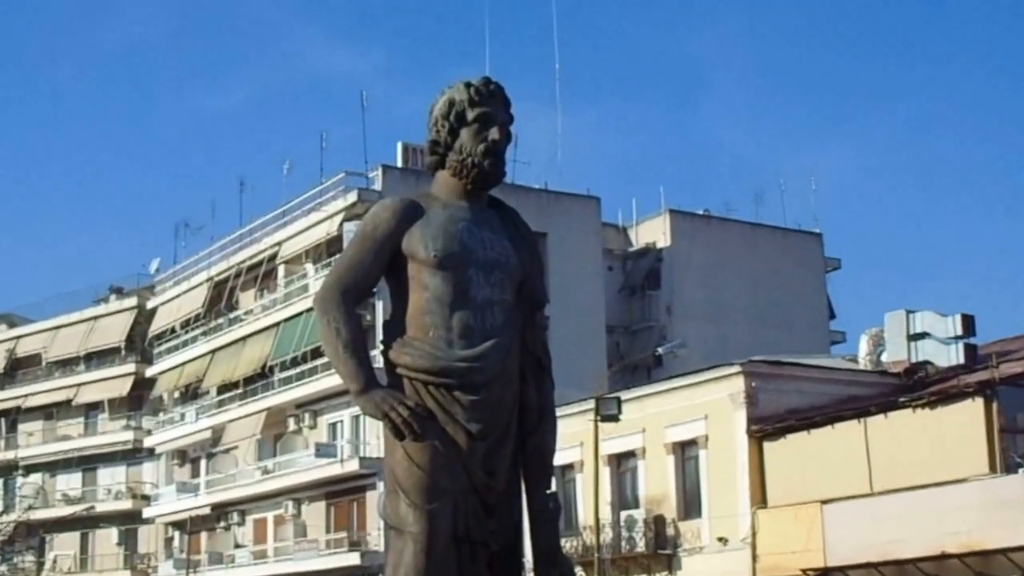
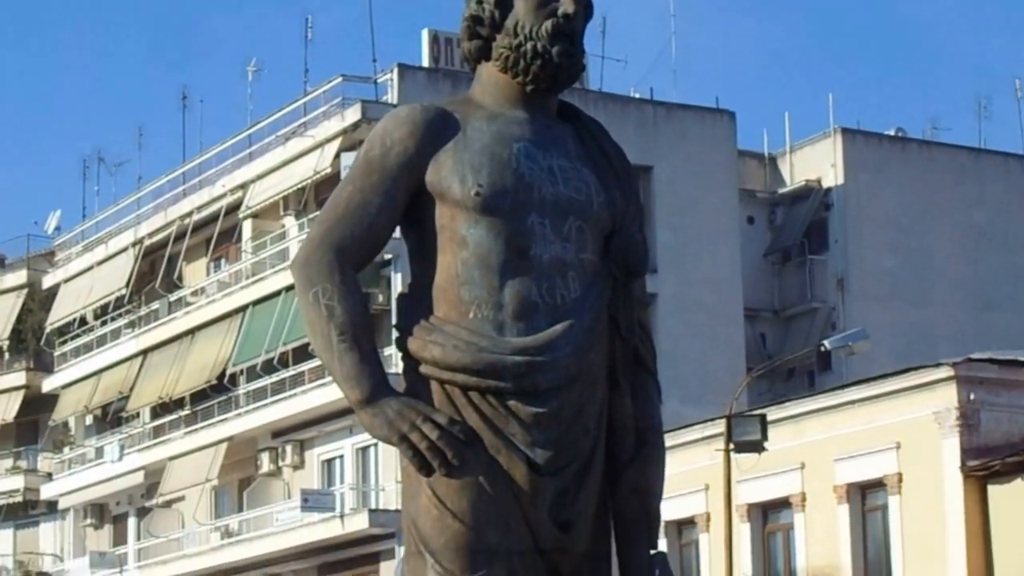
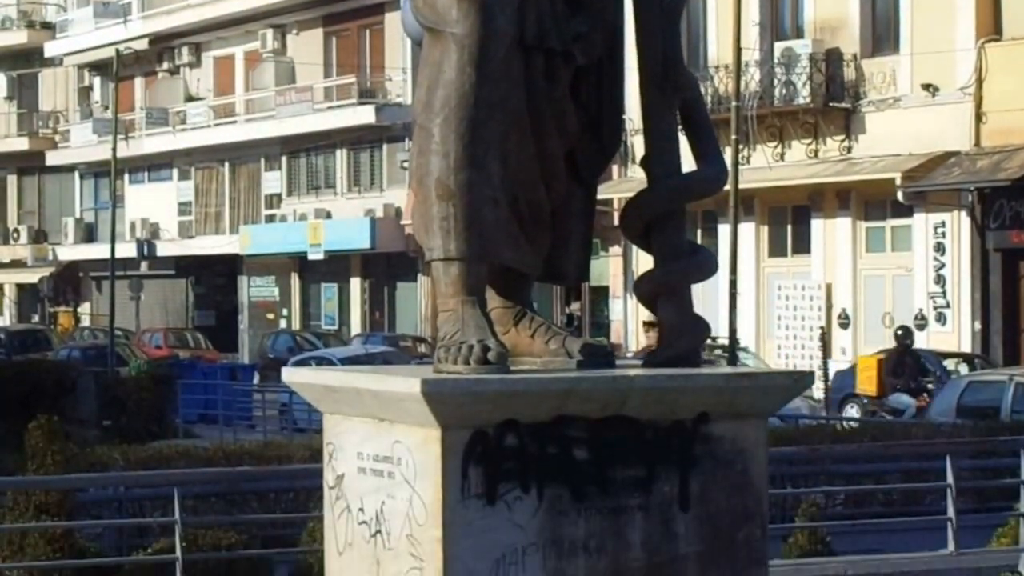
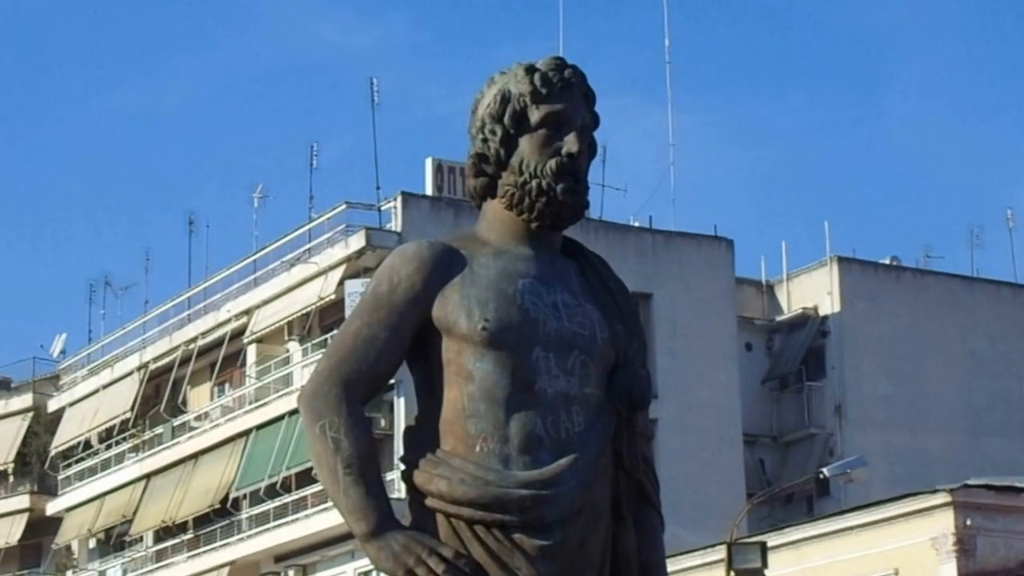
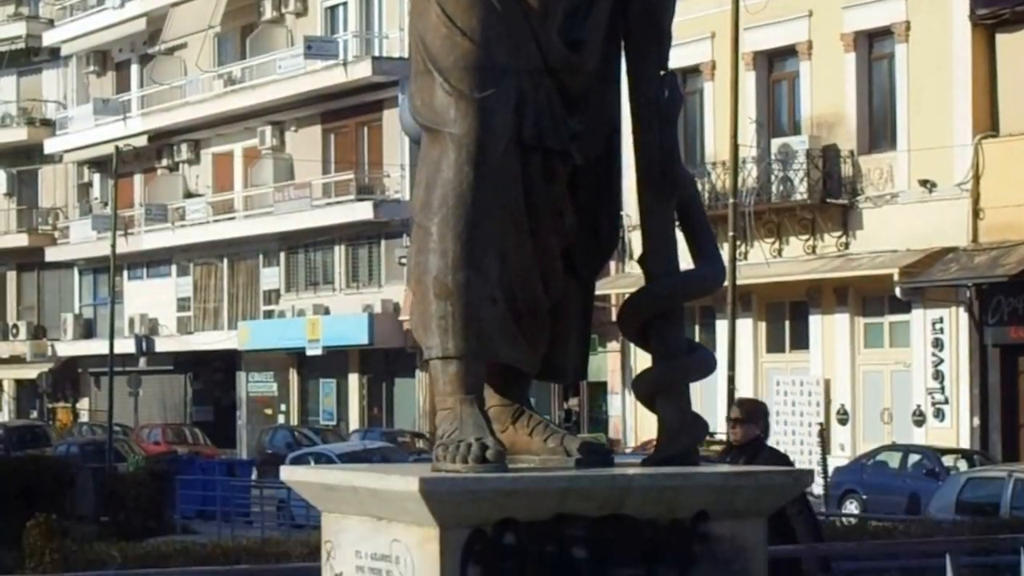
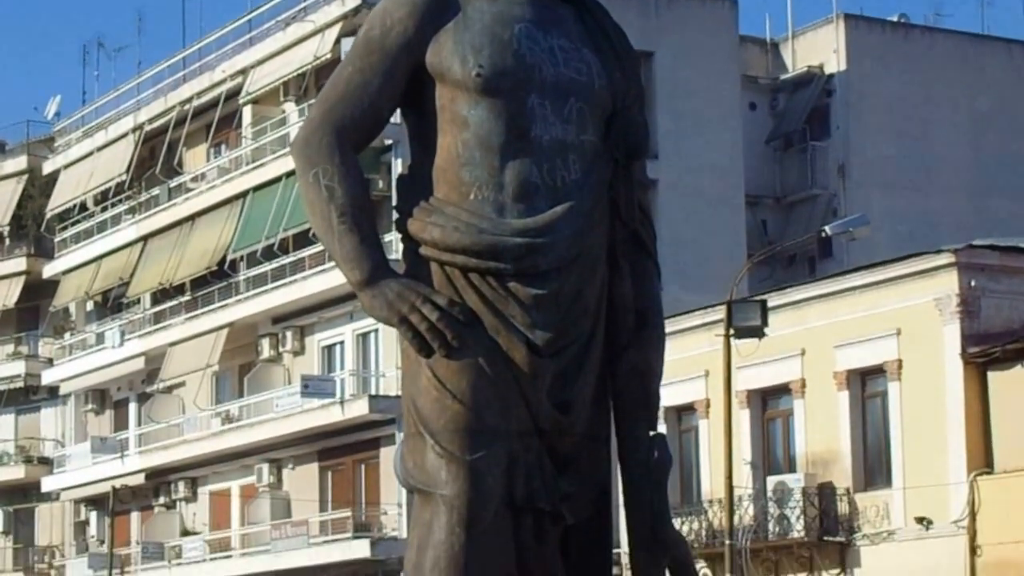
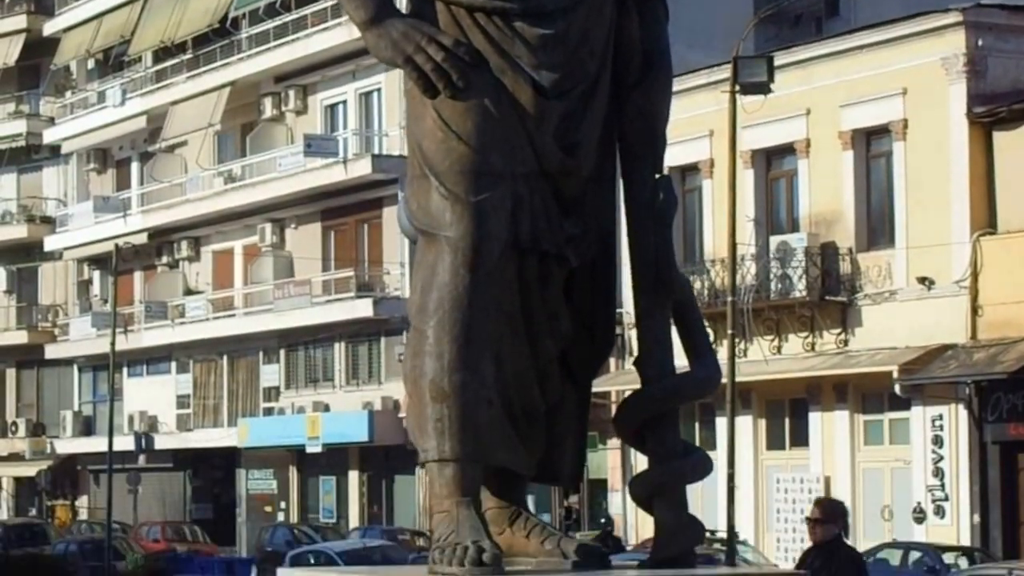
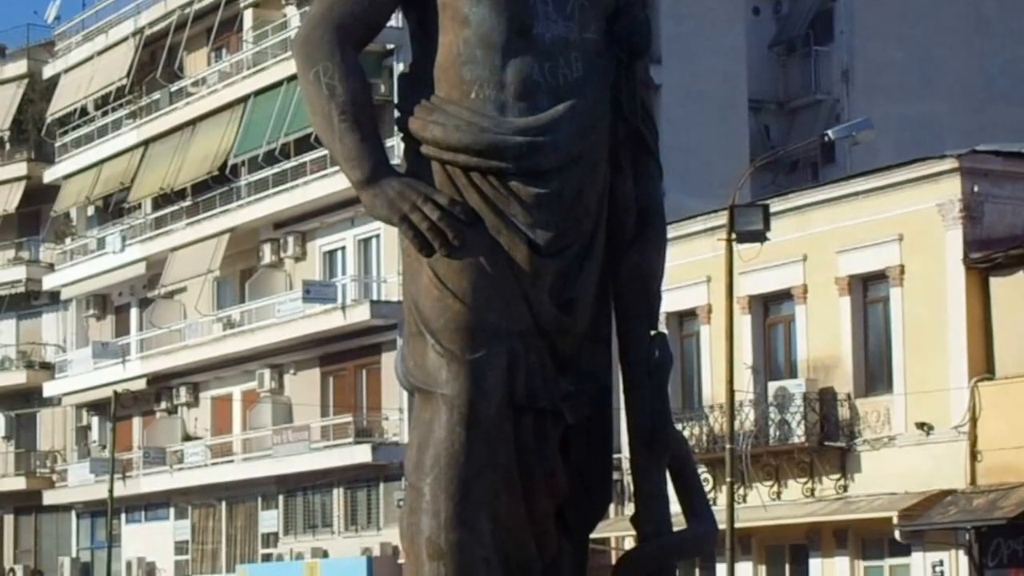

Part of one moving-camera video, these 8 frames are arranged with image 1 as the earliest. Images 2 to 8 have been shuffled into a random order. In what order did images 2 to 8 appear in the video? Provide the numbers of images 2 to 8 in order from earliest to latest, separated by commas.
4, 2, 6, 8, 7, 5, 3
